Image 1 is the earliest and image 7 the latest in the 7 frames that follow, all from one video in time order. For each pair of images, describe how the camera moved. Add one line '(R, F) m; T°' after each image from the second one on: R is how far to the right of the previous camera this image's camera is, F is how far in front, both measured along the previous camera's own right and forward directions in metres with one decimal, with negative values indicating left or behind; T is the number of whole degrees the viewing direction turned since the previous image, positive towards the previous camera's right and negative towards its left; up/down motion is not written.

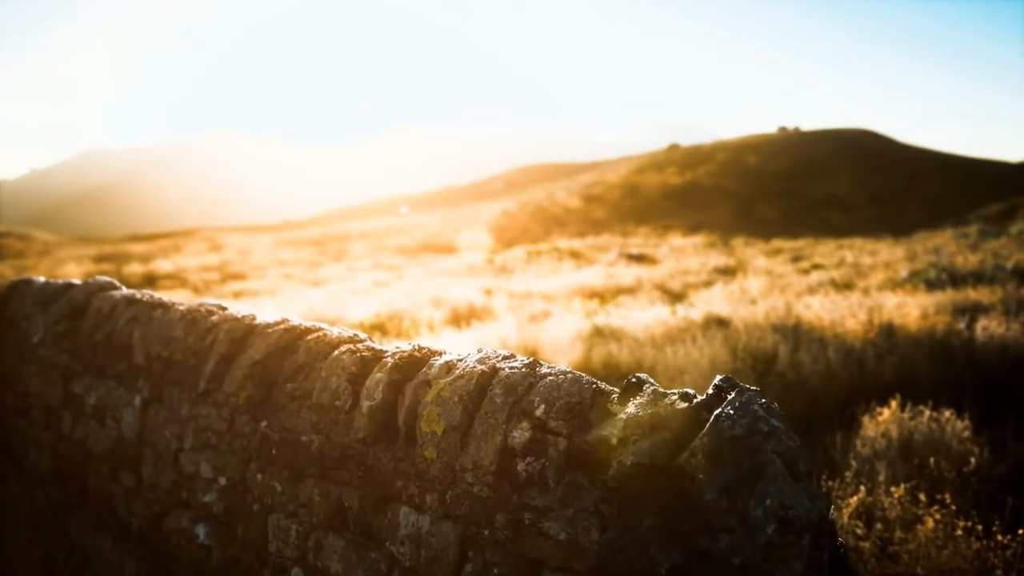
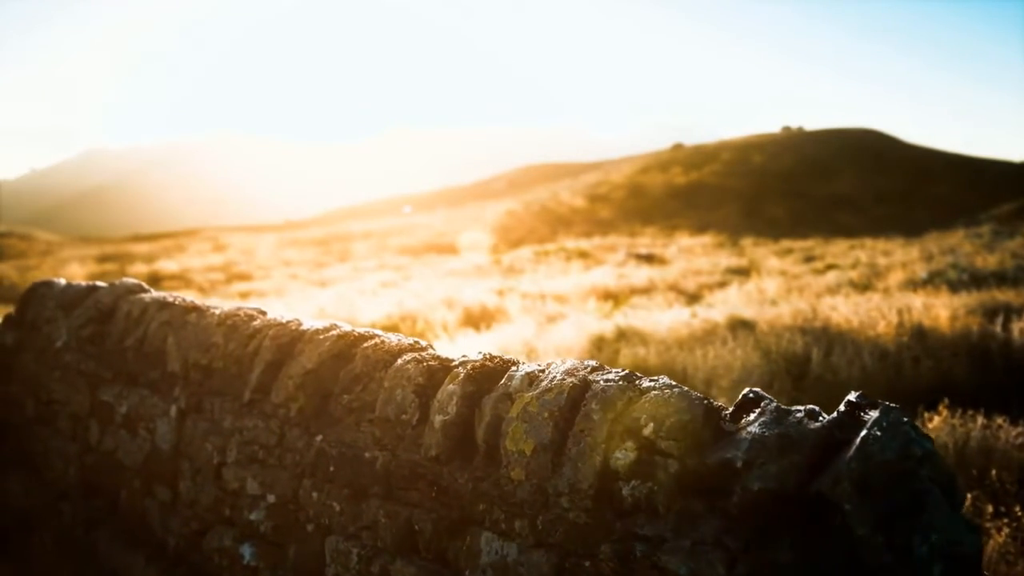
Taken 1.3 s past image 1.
(-0.3, +0.2) m; 0°
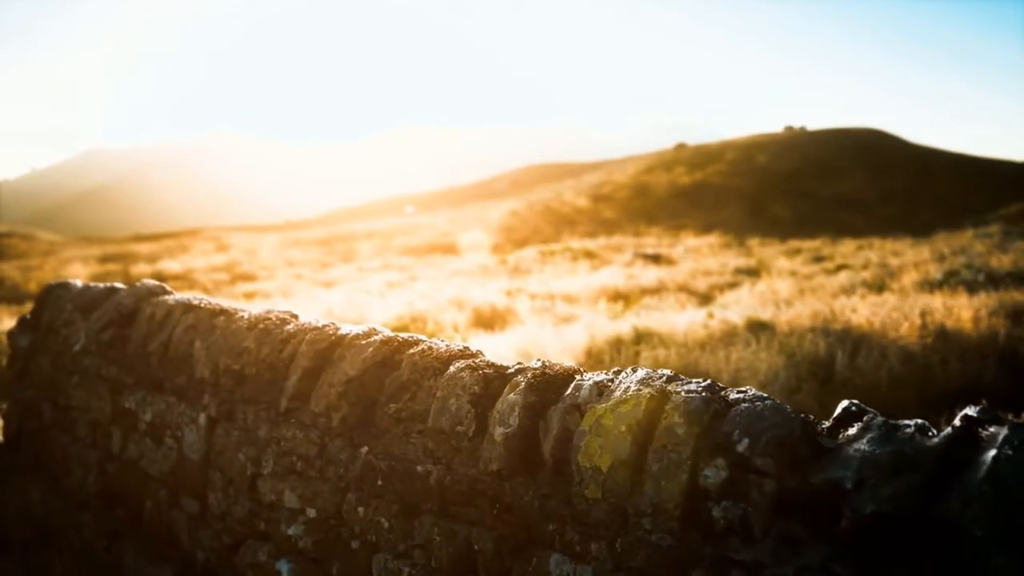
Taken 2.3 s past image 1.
(-0.2, +0.2) m; 0°
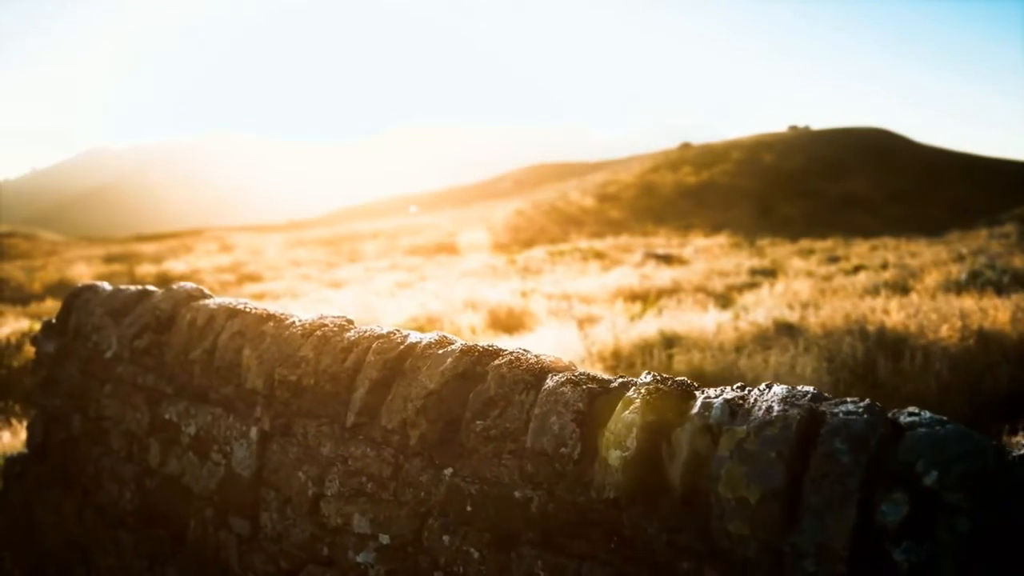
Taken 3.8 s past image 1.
(-0.4, +0.3) m; 0°
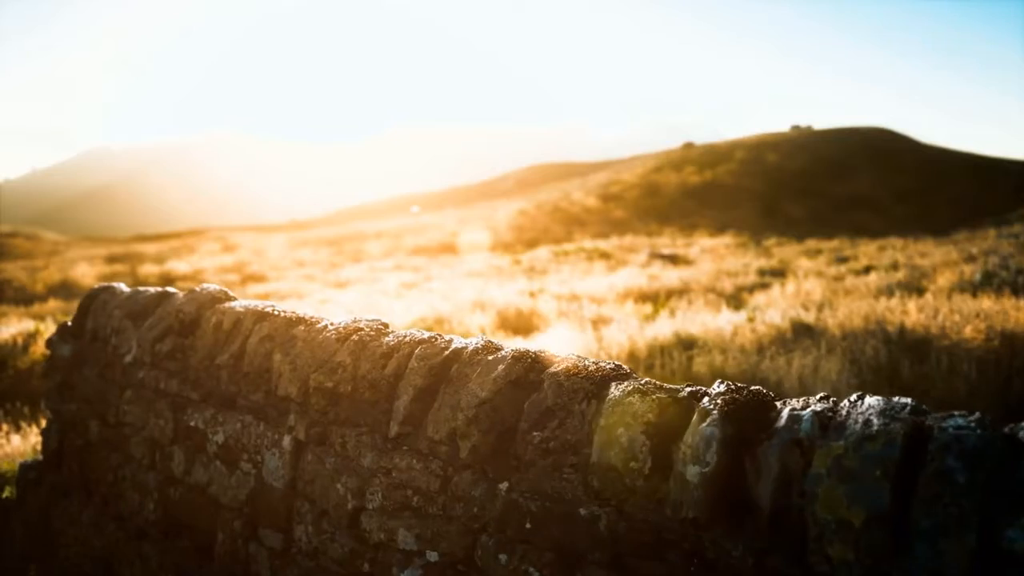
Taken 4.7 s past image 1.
(-0.2, +0.1) m; 0°
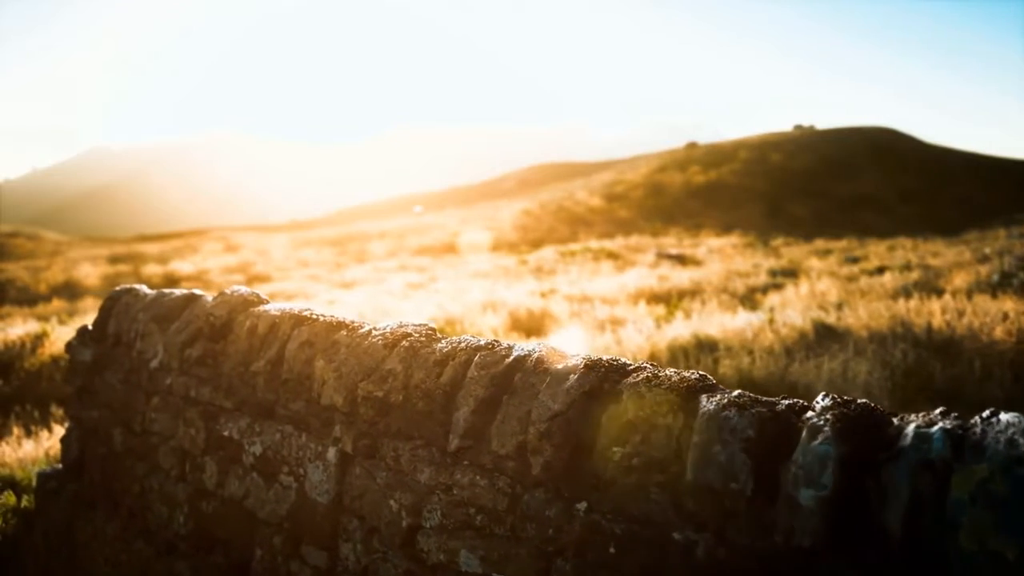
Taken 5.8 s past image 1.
(-0.3, +0.2) m; 0°
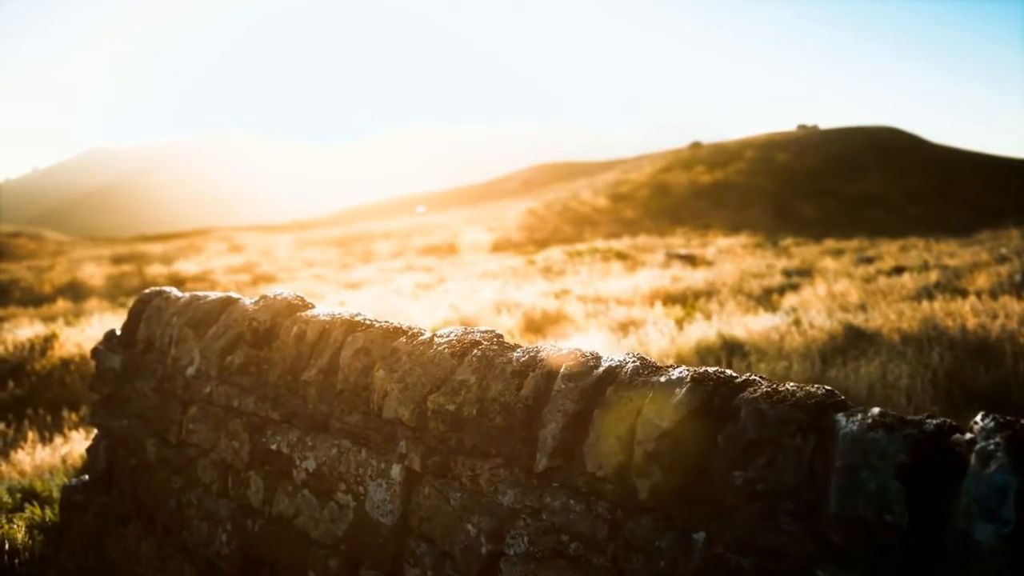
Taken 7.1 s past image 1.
(-0.3, +0.2) m; 0°
